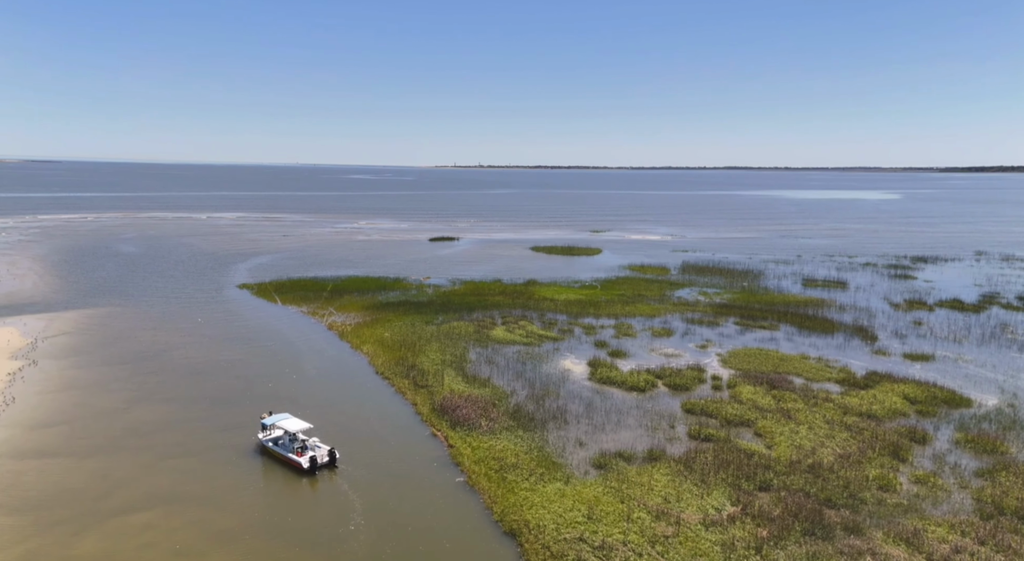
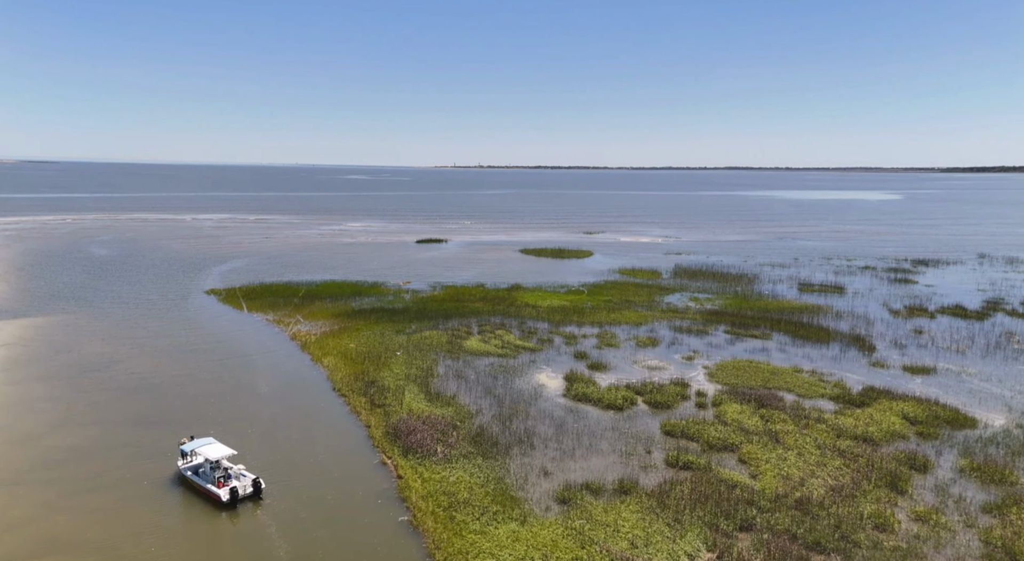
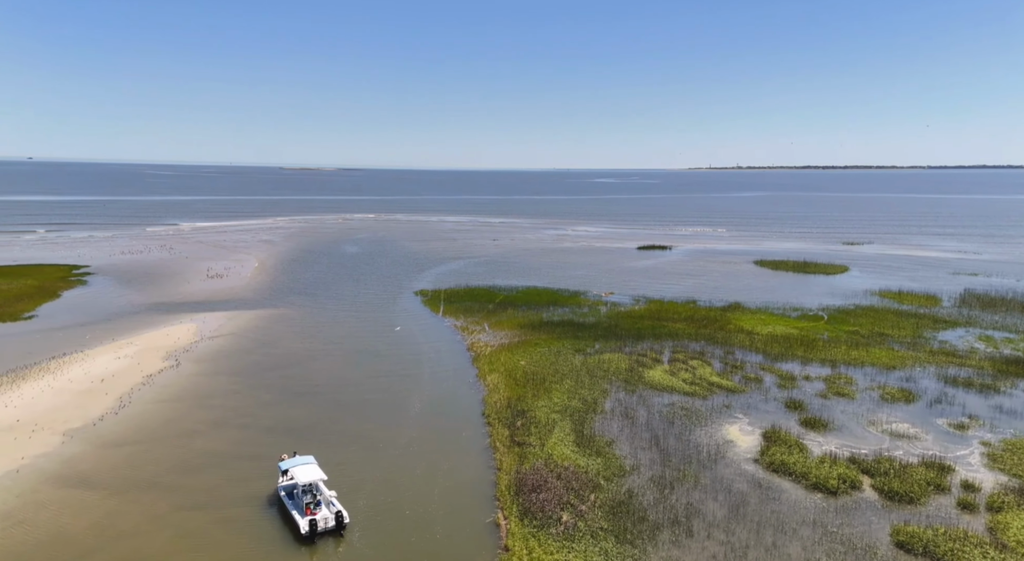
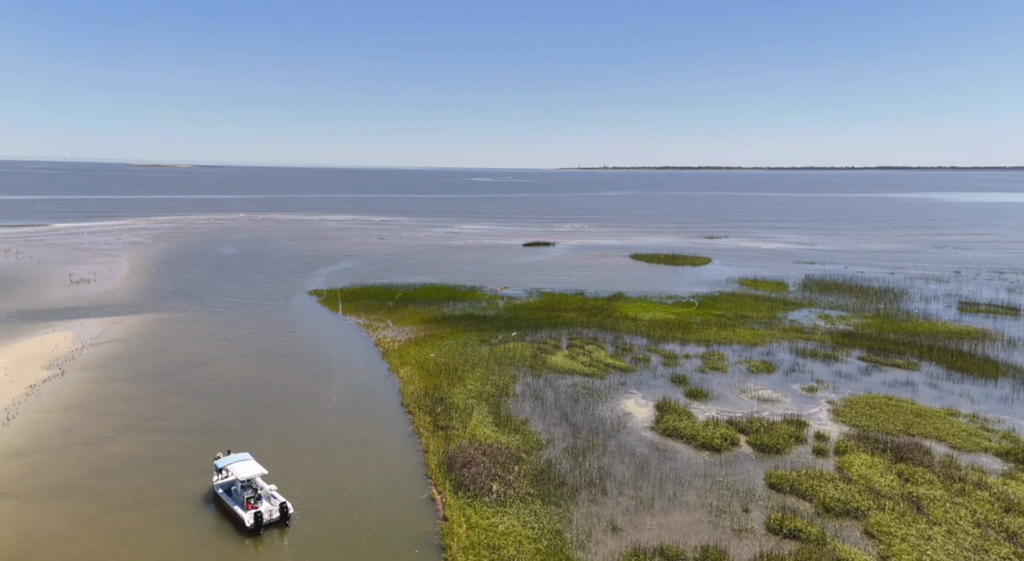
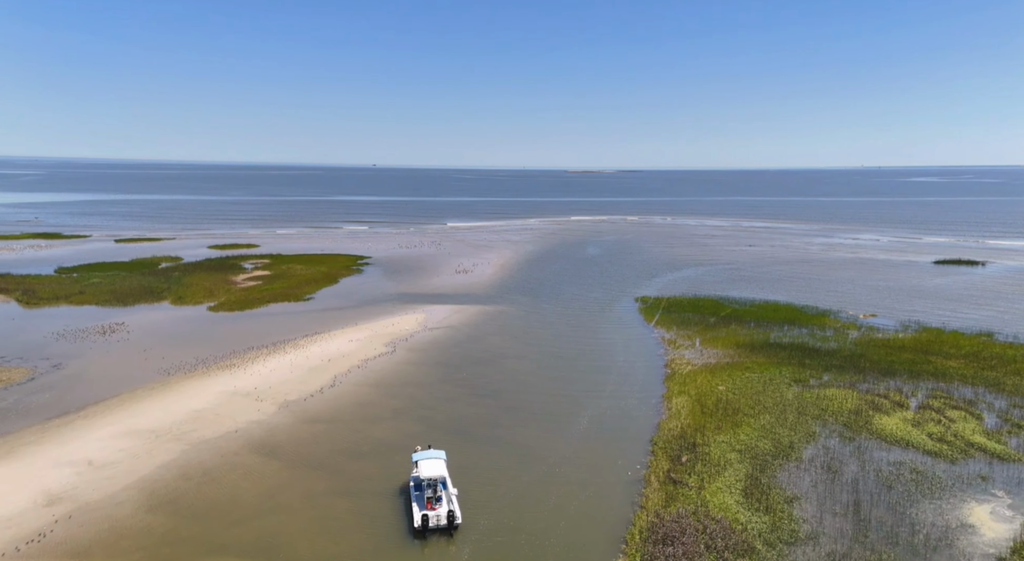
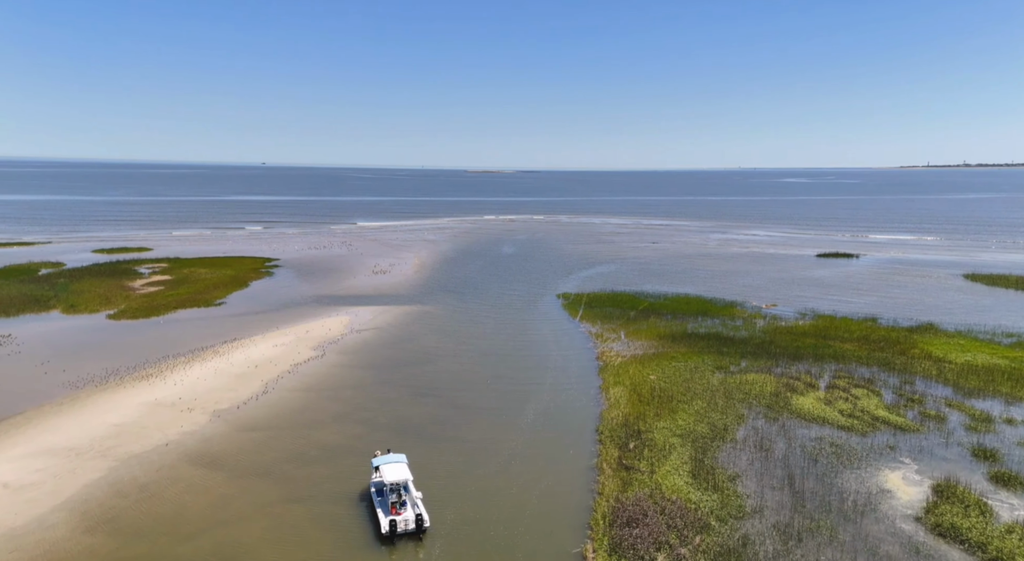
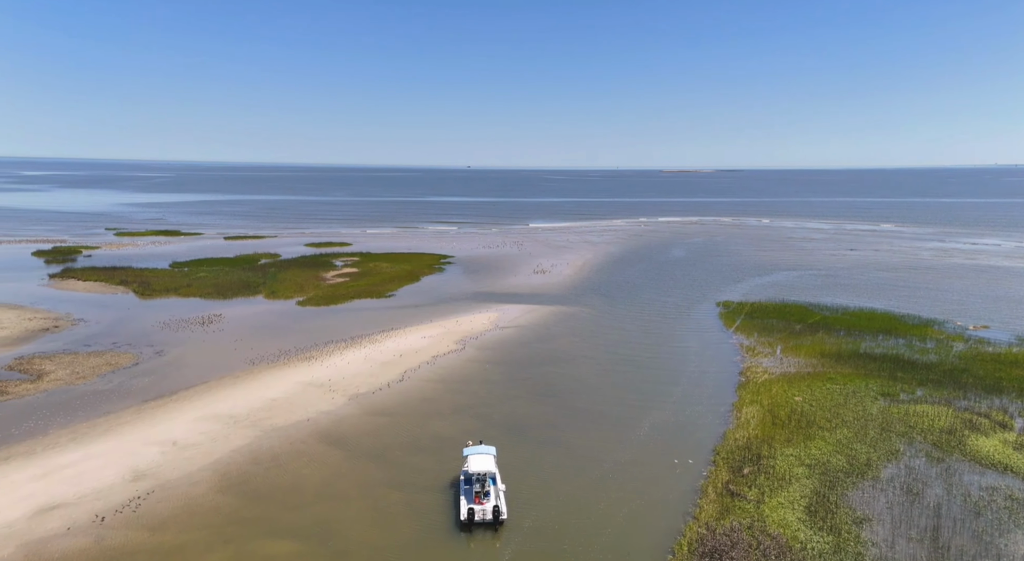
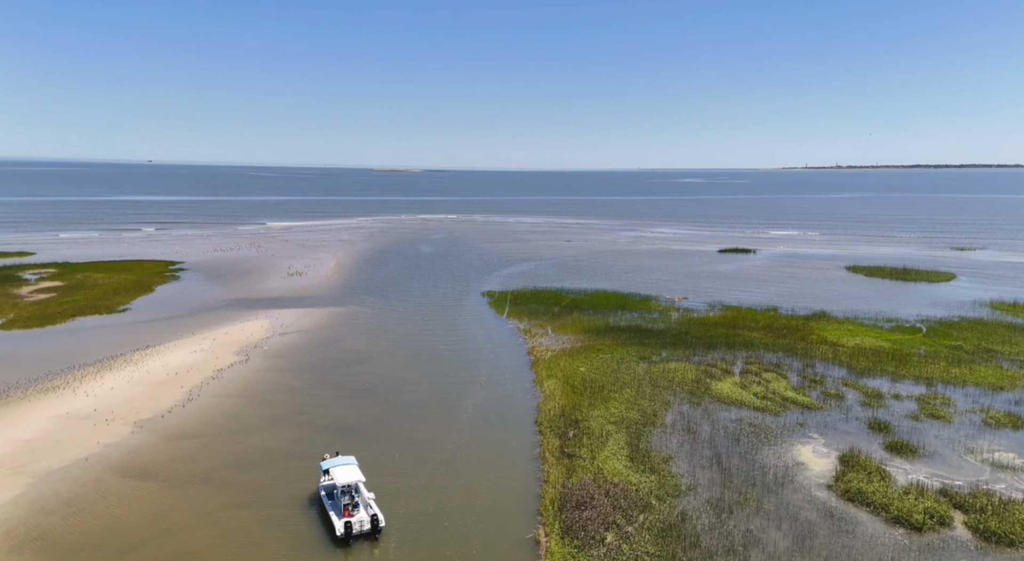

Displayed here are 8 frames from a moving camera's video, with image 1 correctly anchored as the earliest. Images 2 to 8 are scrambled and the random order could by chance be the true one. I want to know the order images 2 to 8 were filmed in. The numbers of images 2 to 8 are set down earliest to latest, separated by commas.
2, 4, 3, 8, 6, 5, 7
